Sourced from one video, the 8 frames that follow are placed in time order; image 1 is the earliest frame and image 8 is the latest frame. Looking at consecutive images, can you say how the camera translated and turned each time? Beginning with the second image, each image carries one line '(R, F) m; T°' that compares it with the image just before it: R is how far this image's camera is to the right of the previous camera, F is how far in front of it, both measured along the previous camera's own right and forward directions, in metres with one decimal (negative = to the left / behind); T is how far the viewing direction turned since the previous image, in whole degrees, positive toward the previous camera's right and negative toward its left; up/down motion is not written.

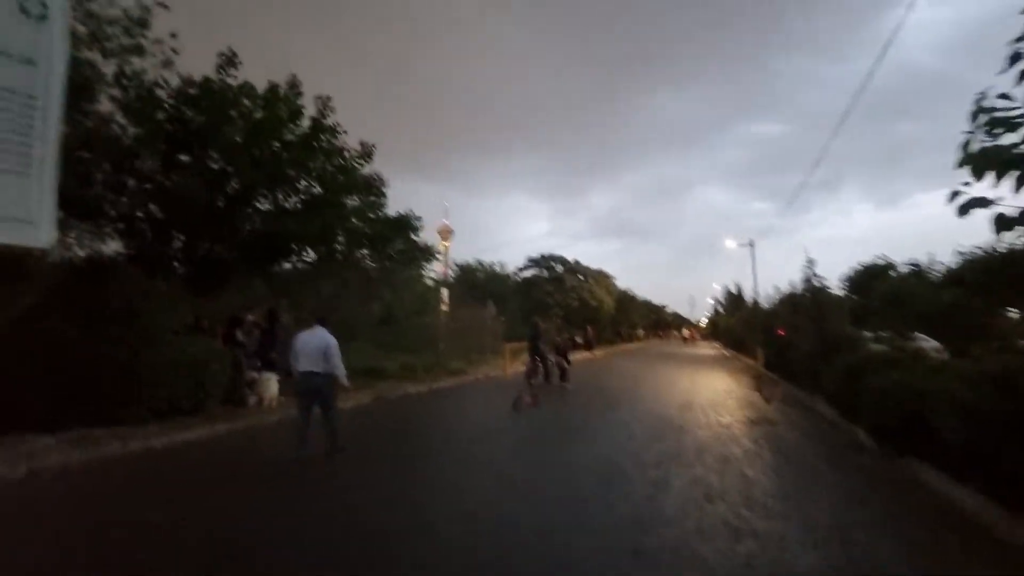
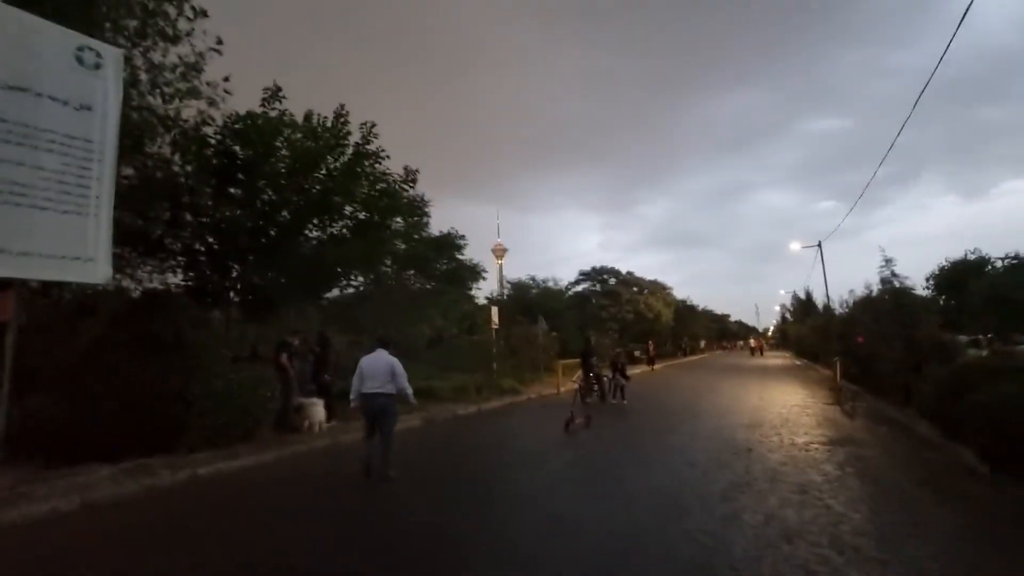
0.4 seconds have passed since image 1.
(+0.3, +0.6) m; -6°
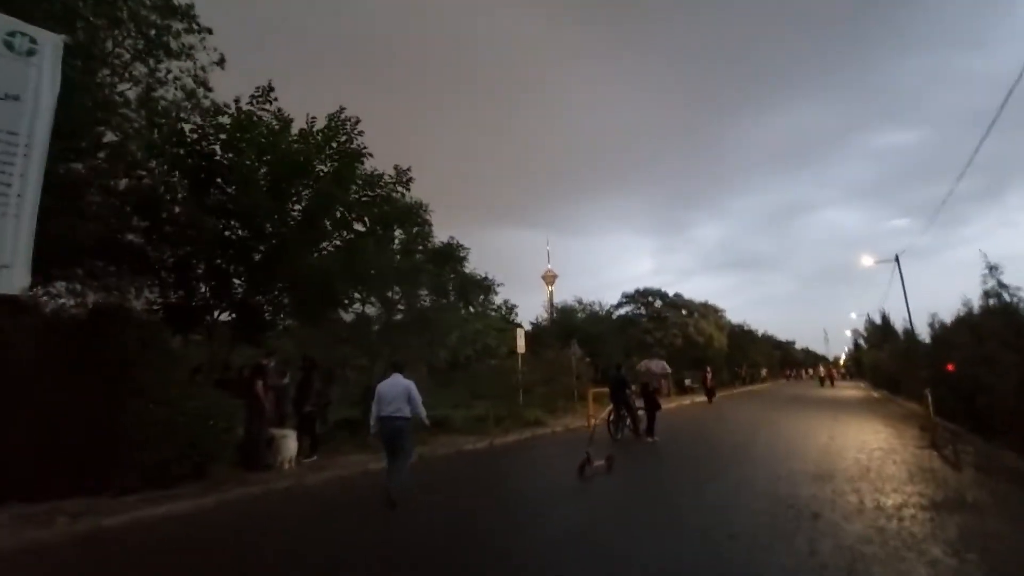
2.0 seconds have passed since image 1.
(+1.3, +2.4) m; -6°
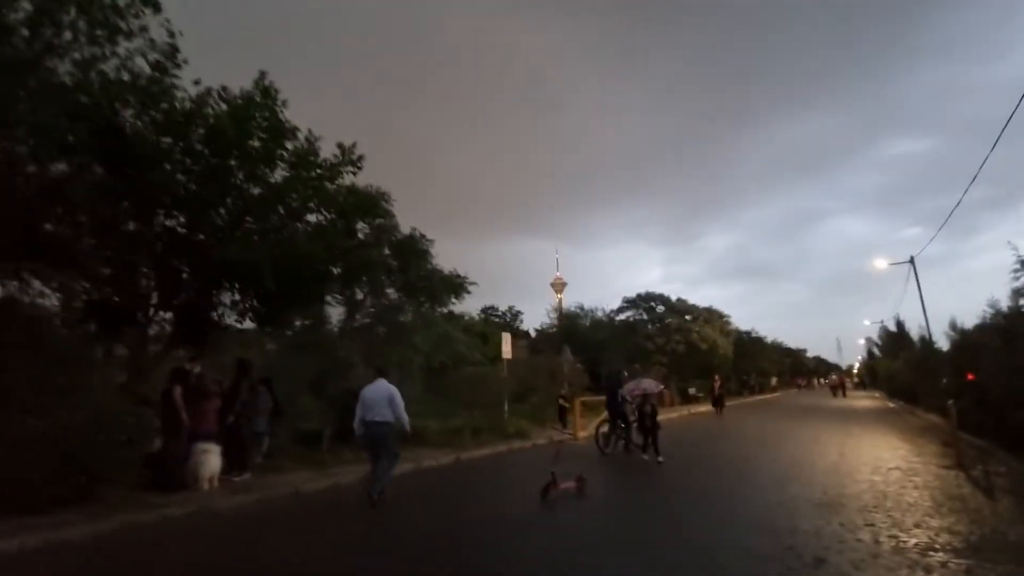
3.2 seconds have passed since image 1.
(+1.2, +1.7) m; -1°
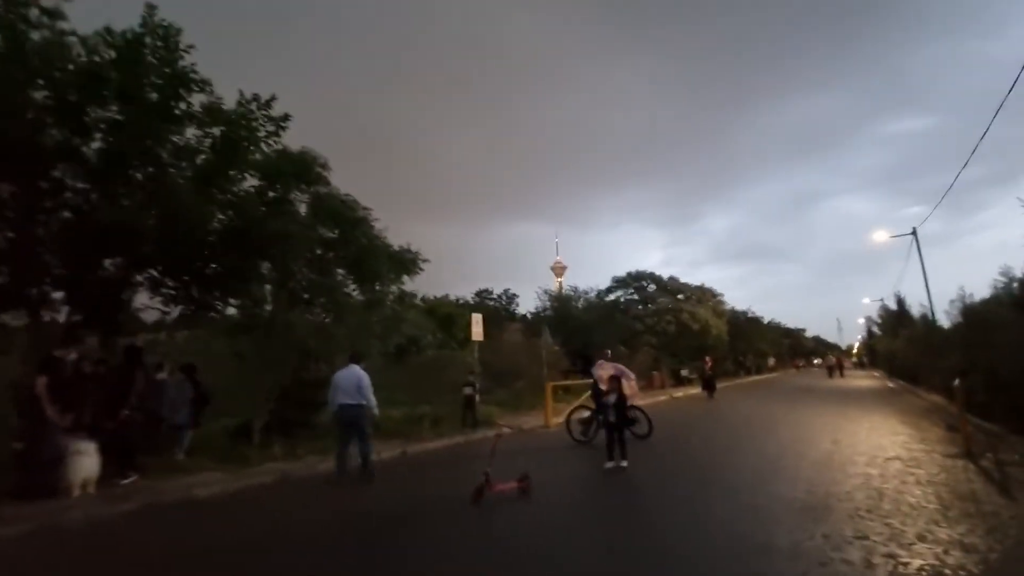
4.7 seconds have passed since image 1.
(+1.4, +1.8) m; 0°
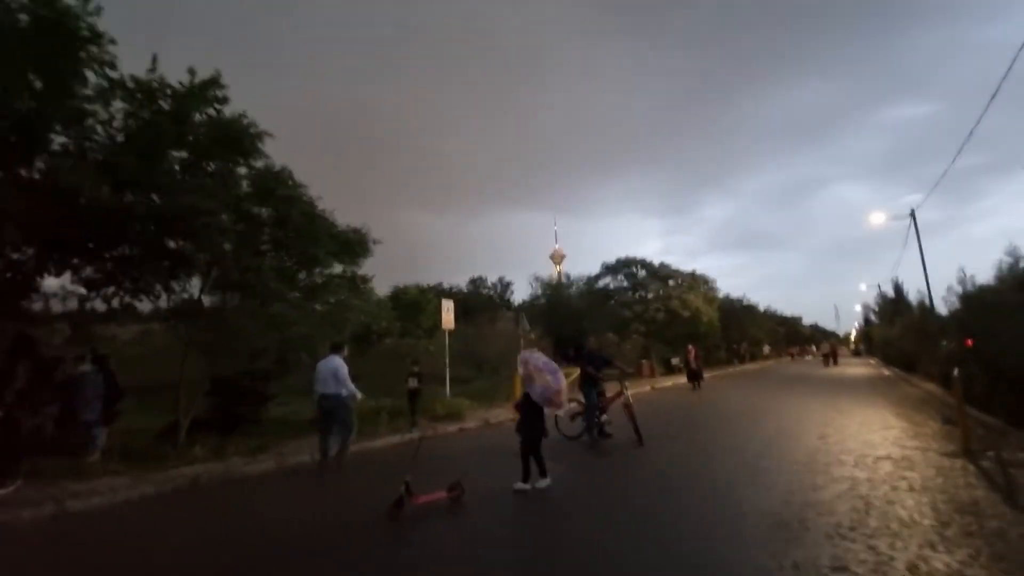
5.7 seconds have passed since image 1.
(+1.1, +1.4) m; 0°
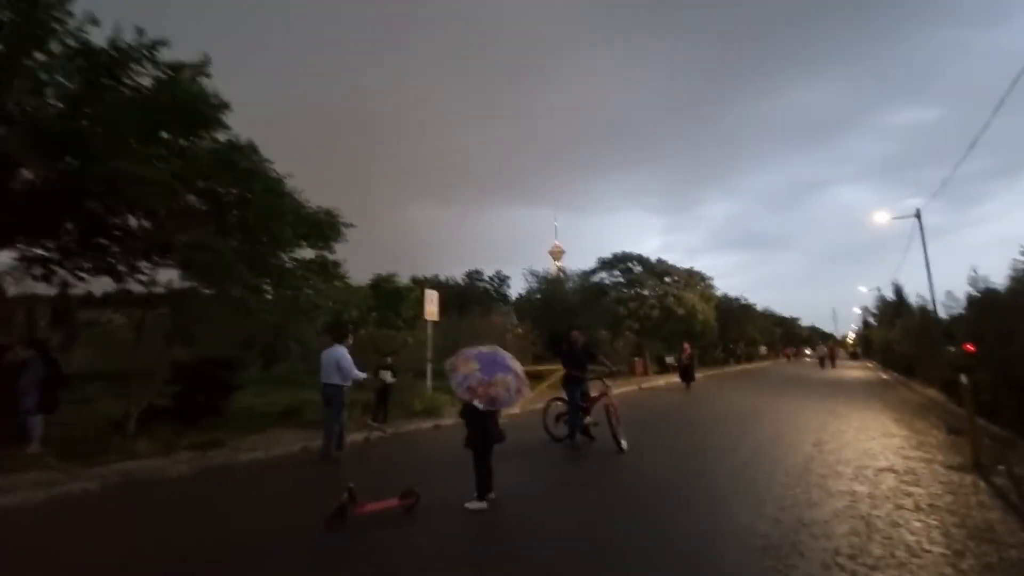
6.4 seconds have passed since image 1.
(+0.5, +0.9) m; 0°
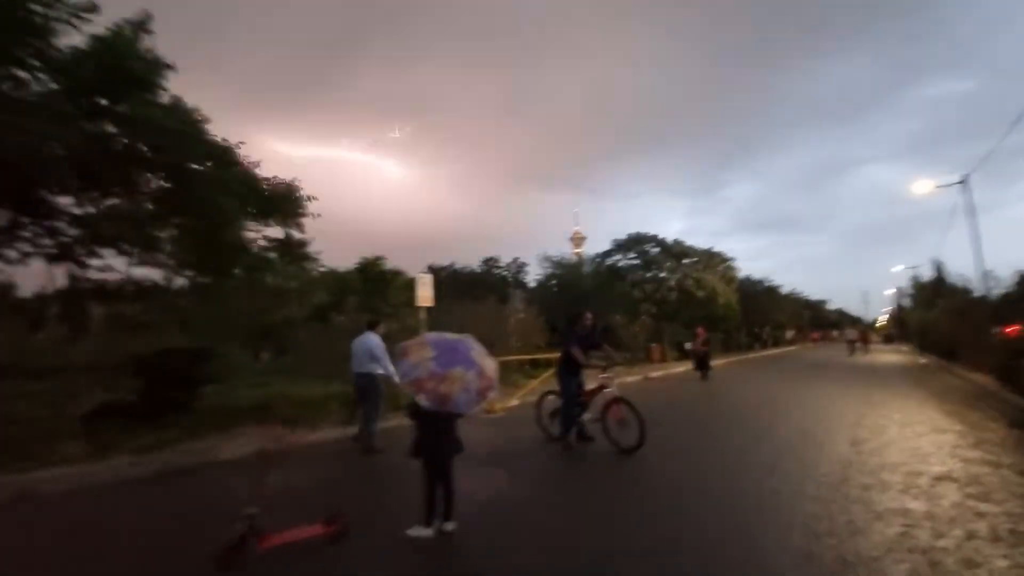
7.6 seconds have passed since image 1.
(+0.8, +1.7) m; -2°
